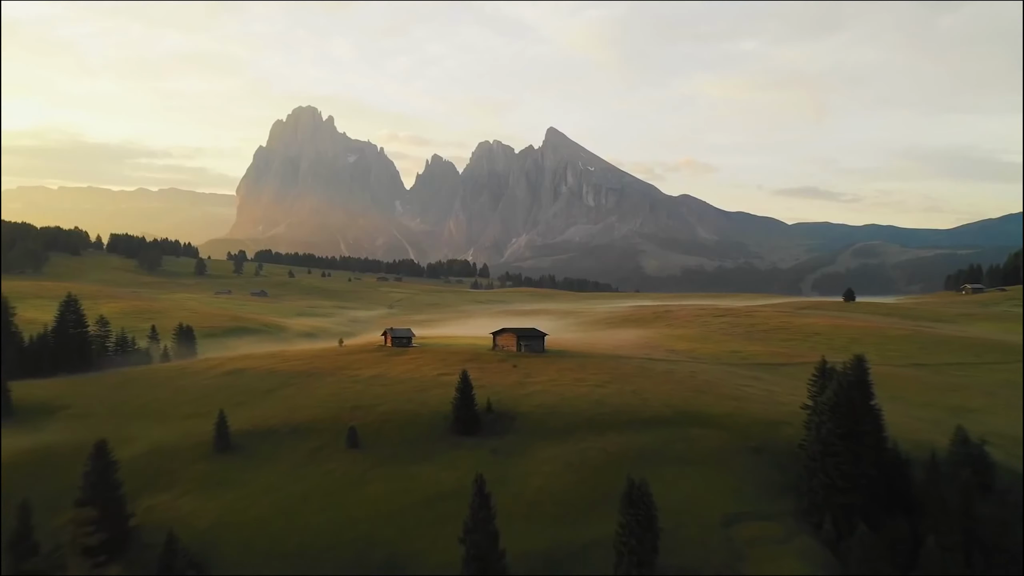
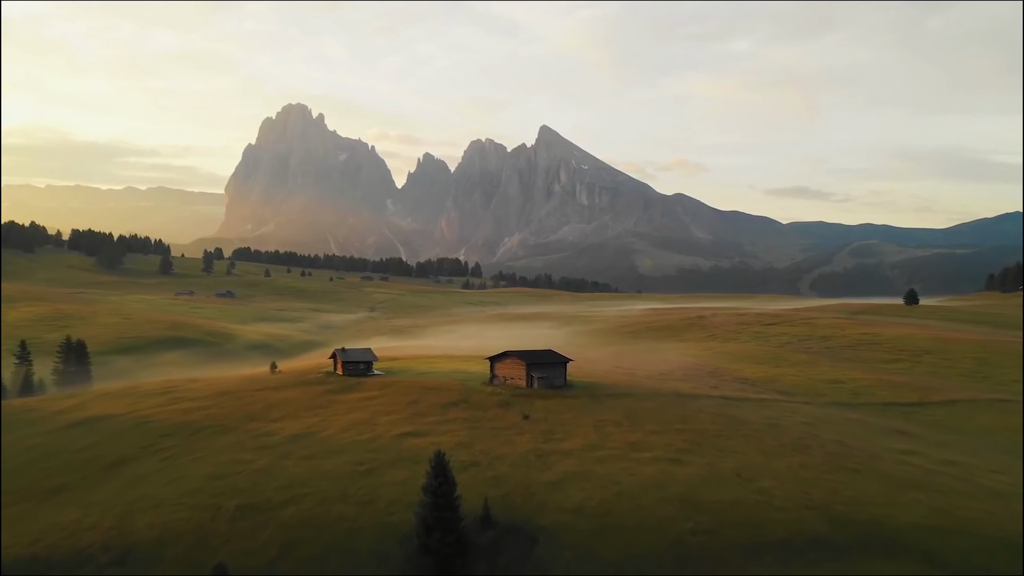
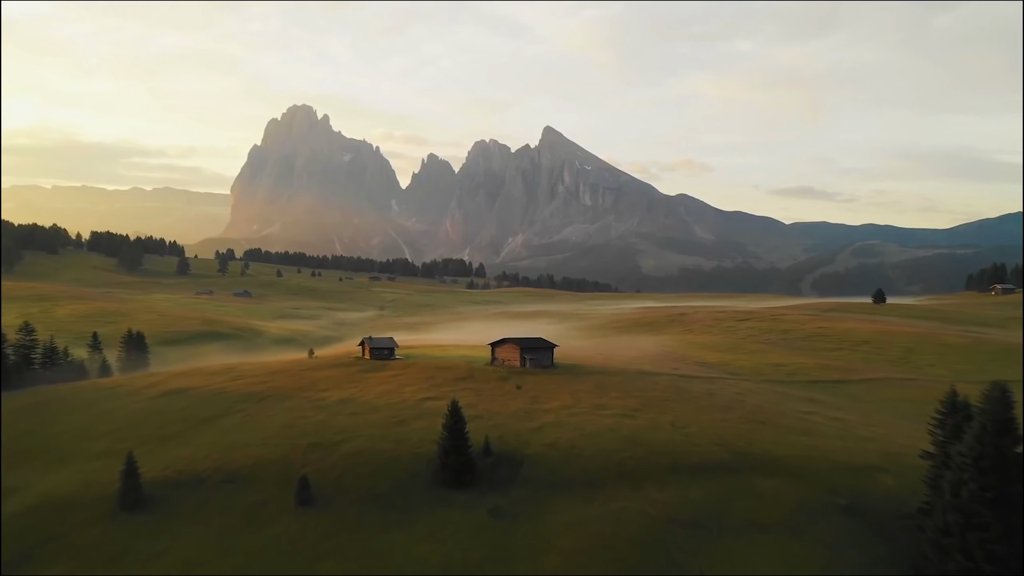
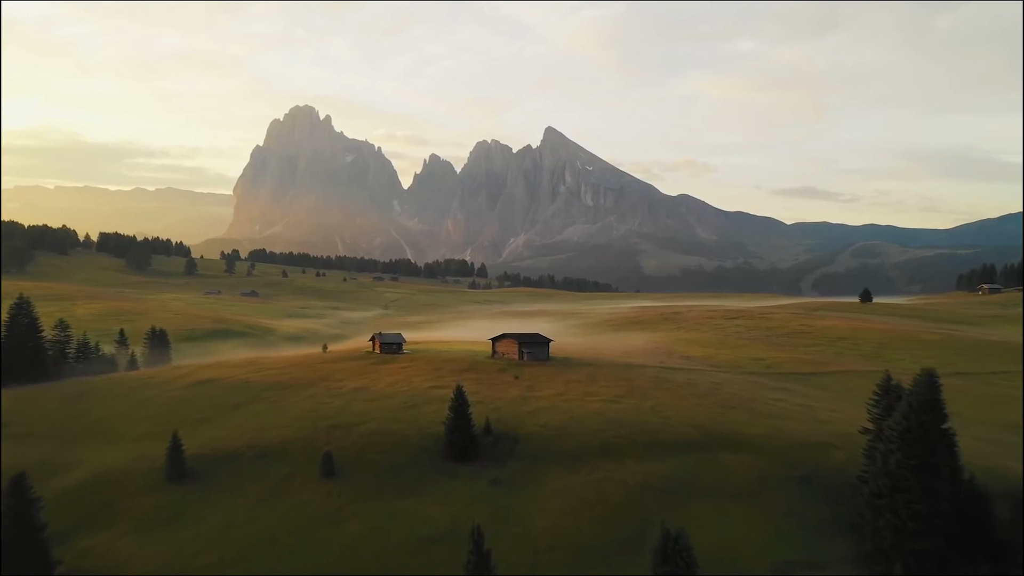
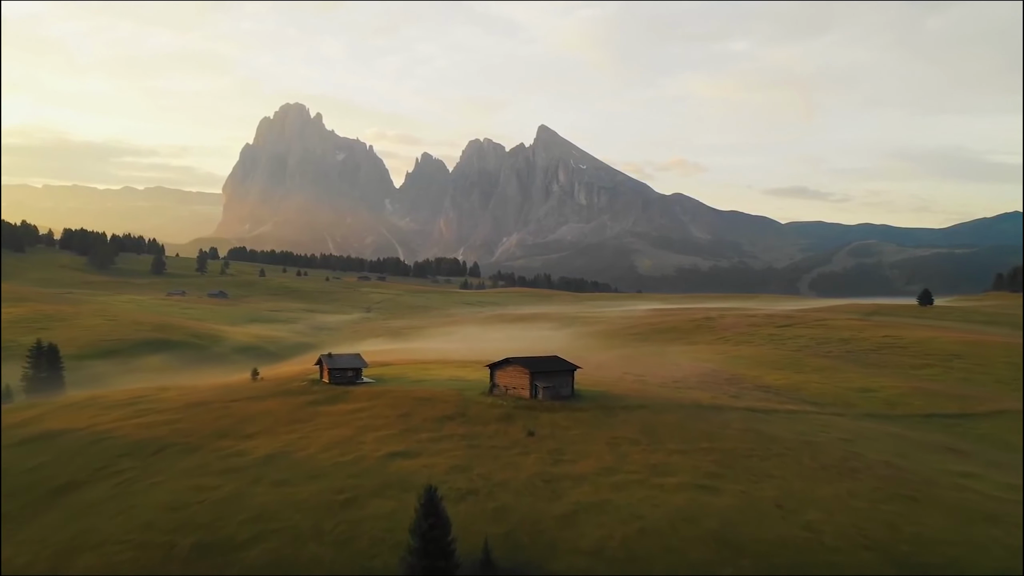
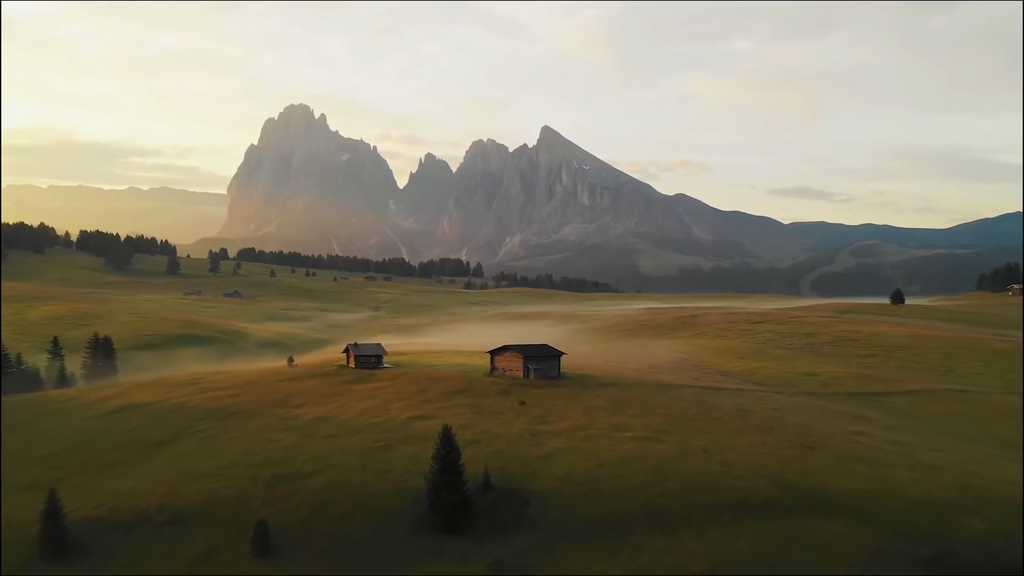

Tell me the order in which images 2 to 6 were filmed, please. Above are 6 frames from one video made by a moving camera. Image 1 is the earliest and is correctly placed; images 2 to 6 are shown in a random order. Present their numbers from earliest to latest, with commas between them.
4, 3, 6, 2, 5
